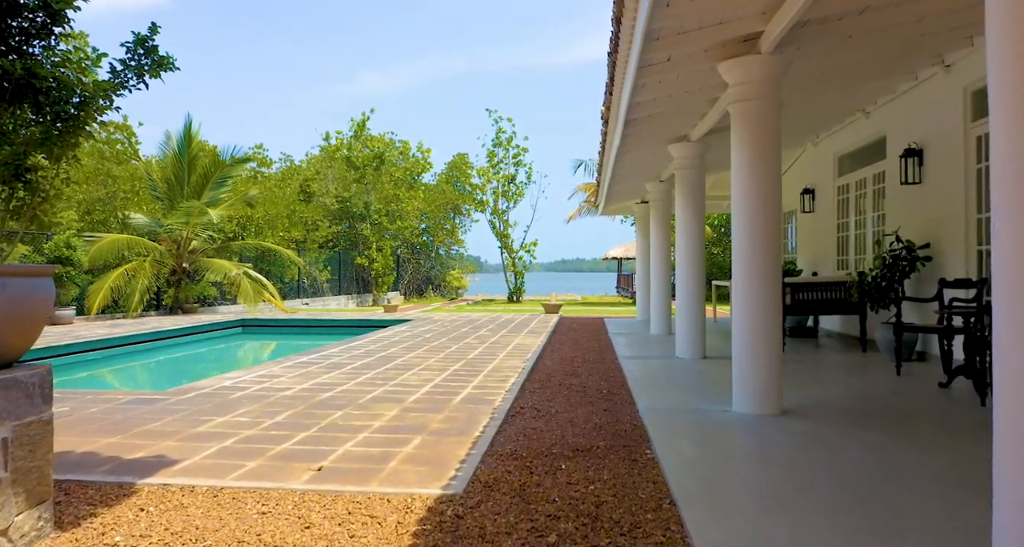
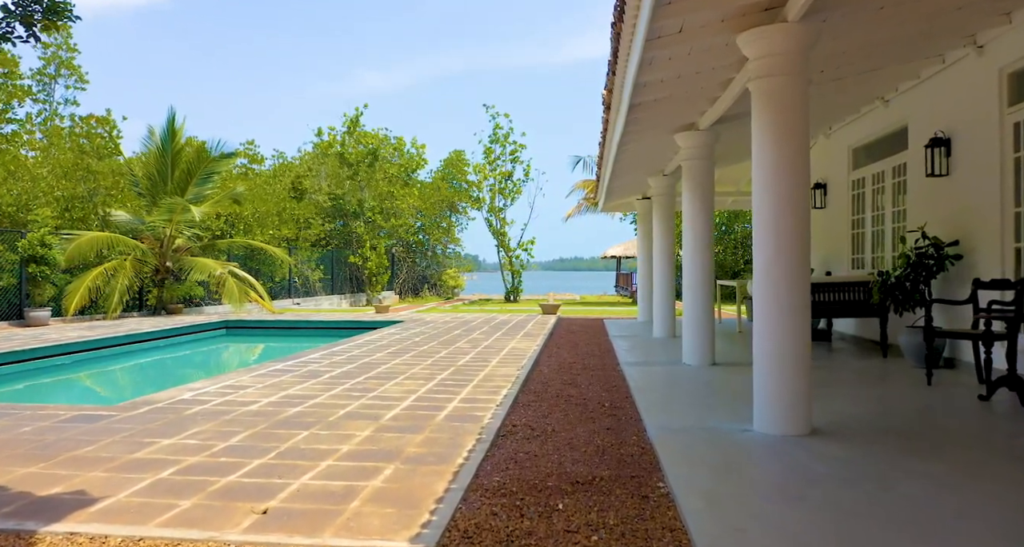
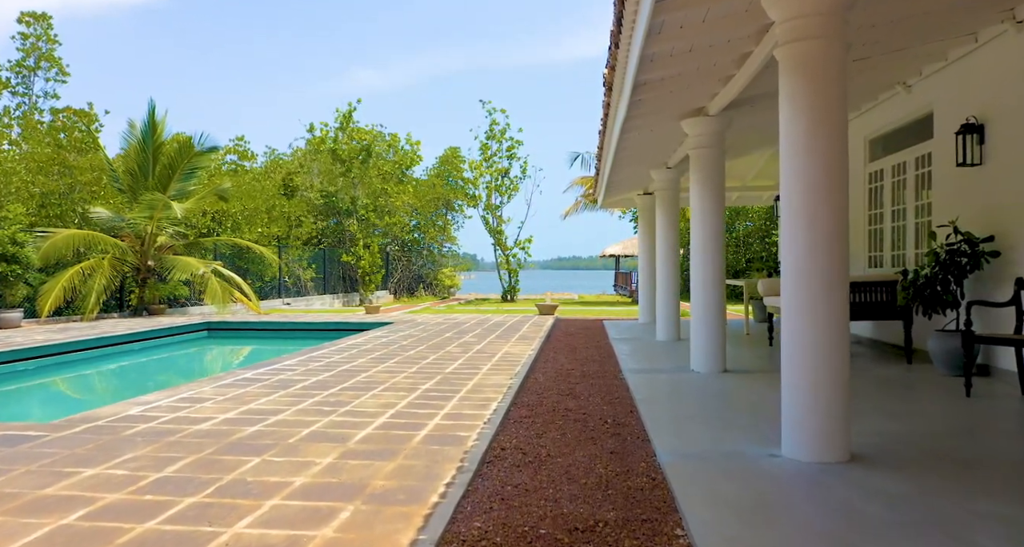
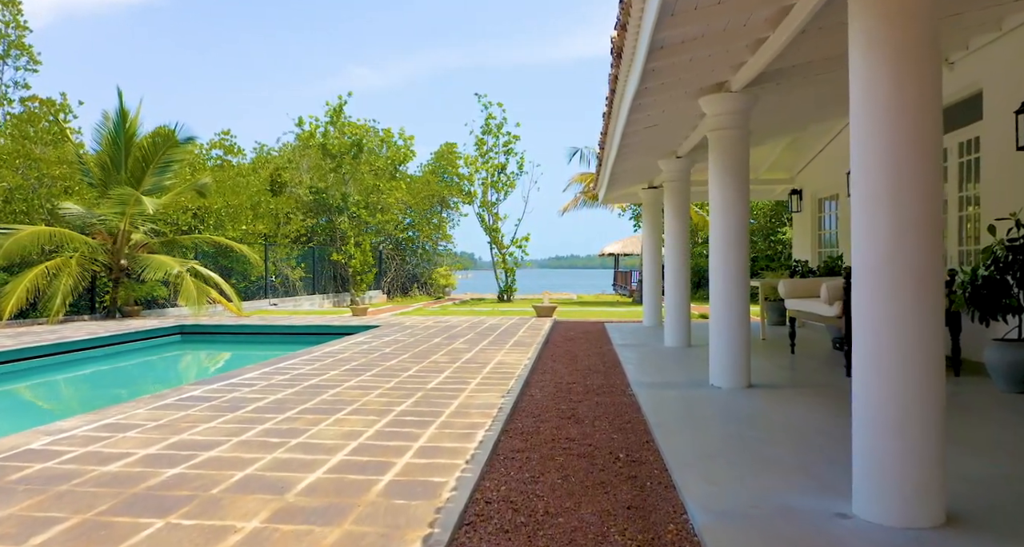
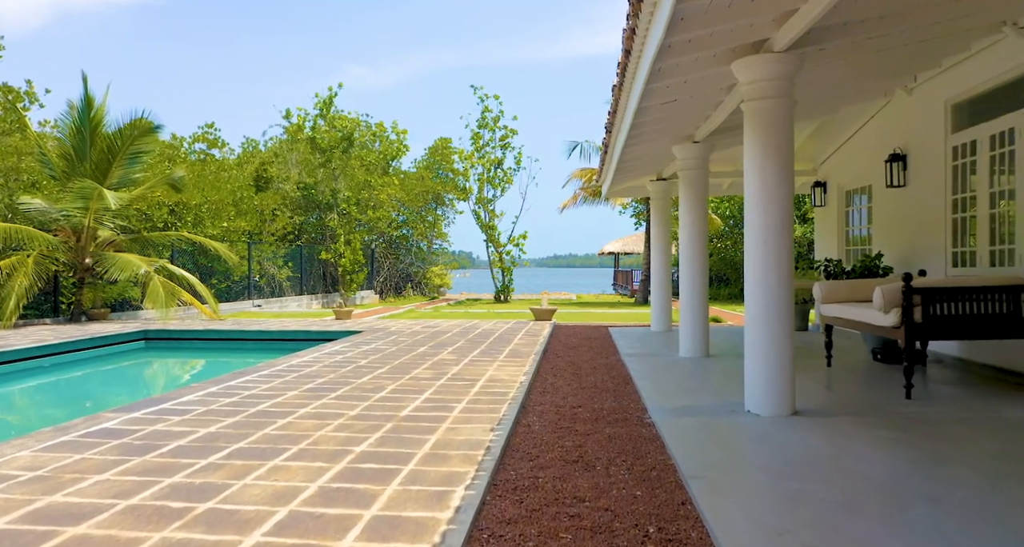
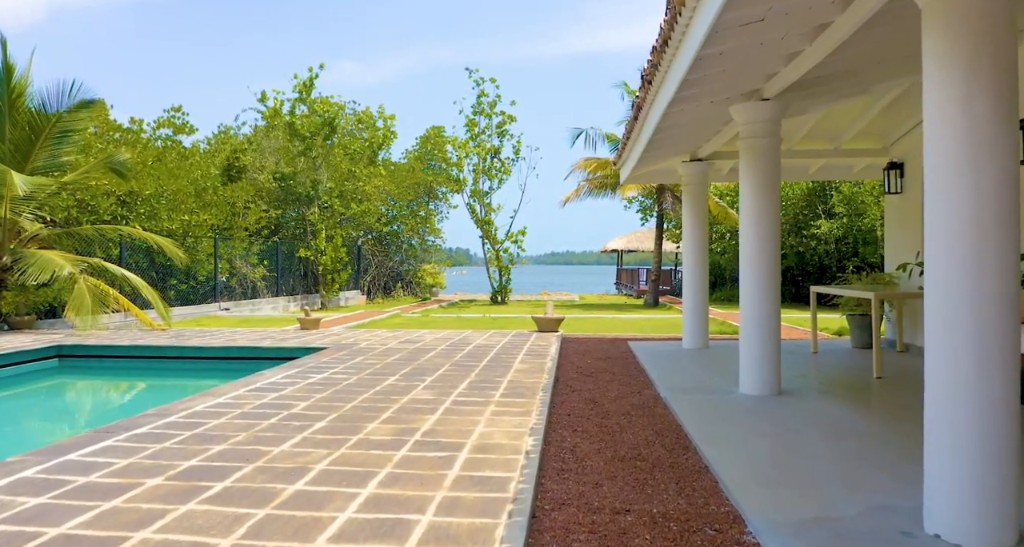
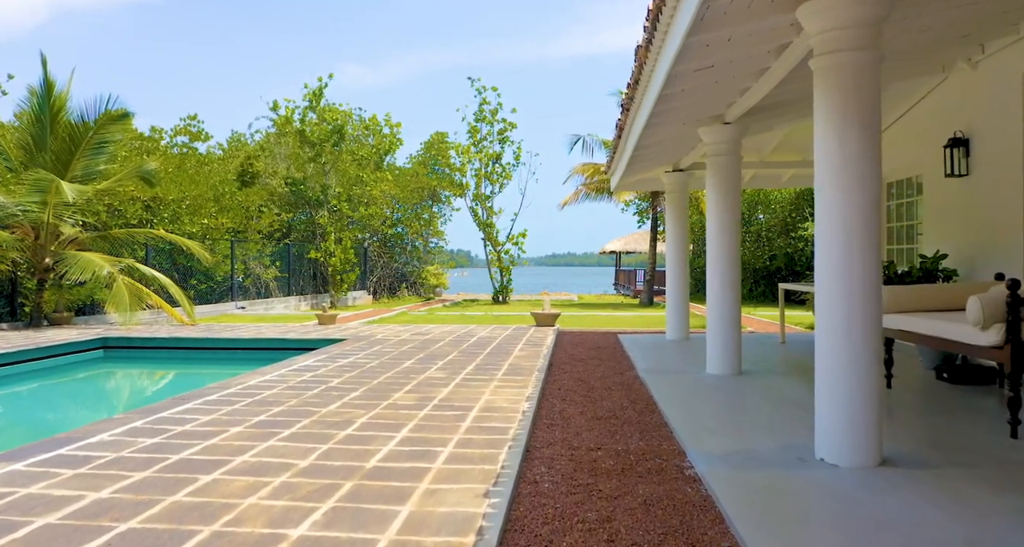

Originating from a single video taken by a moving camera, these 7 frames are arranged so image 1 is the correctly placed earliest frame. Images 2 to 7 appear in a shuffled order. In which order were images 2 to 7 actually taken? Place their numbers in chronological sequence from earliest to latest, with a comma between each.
2, 3, 4, 5, 7, 6
